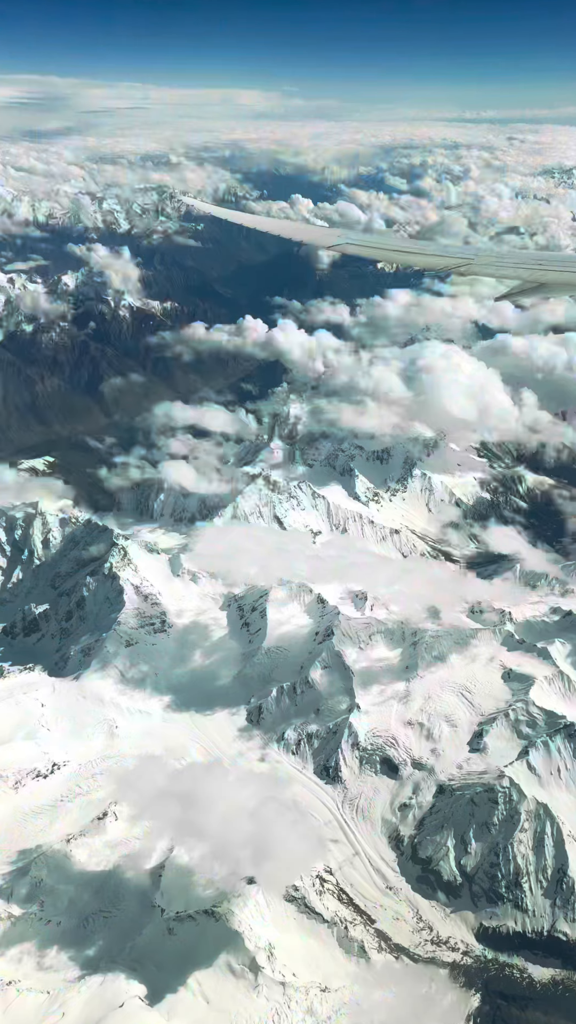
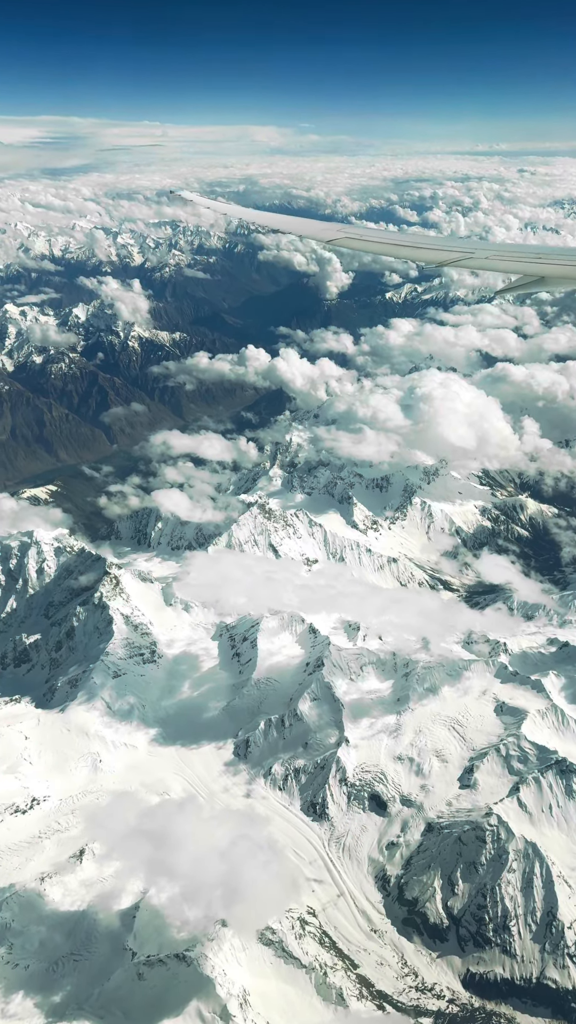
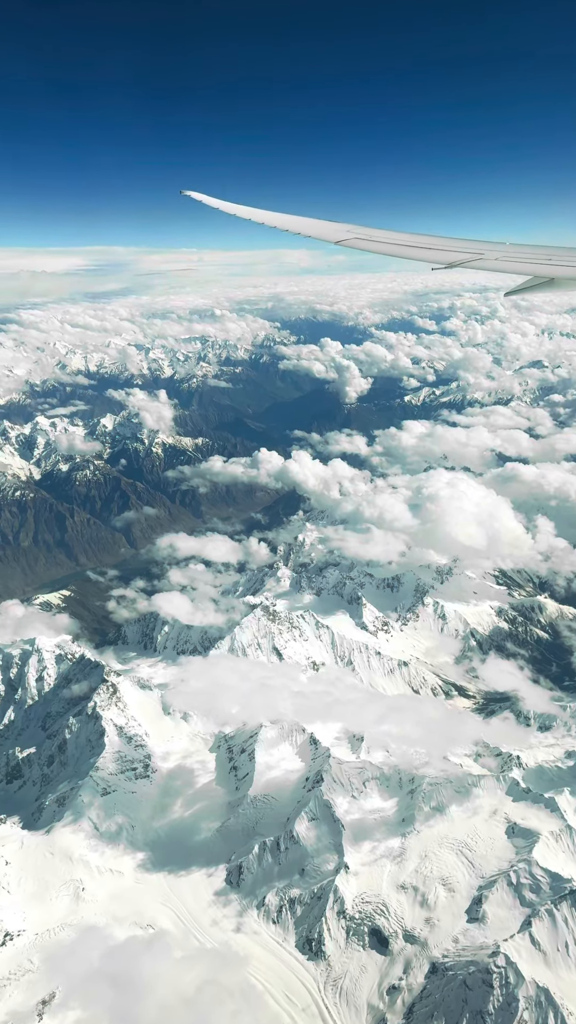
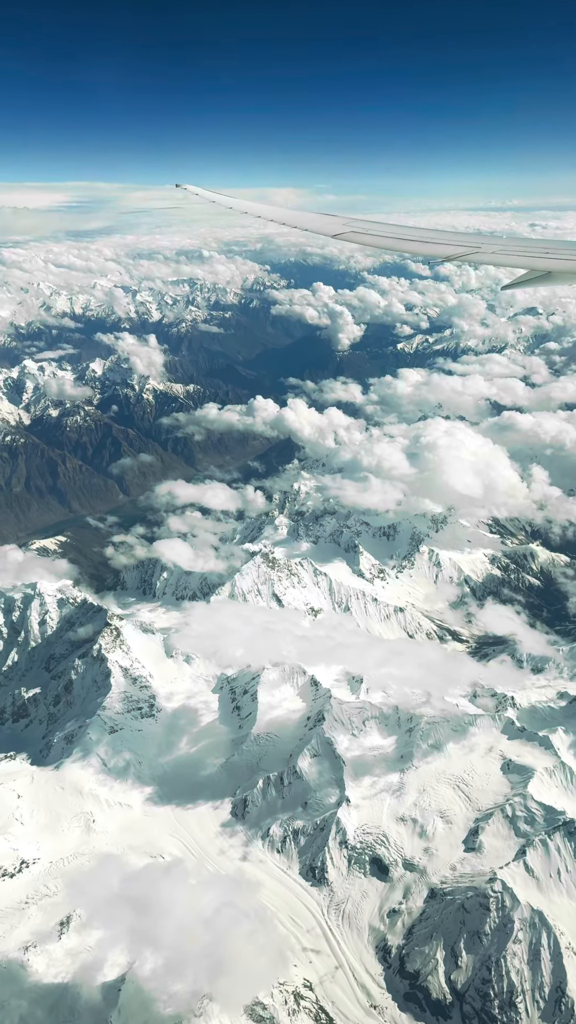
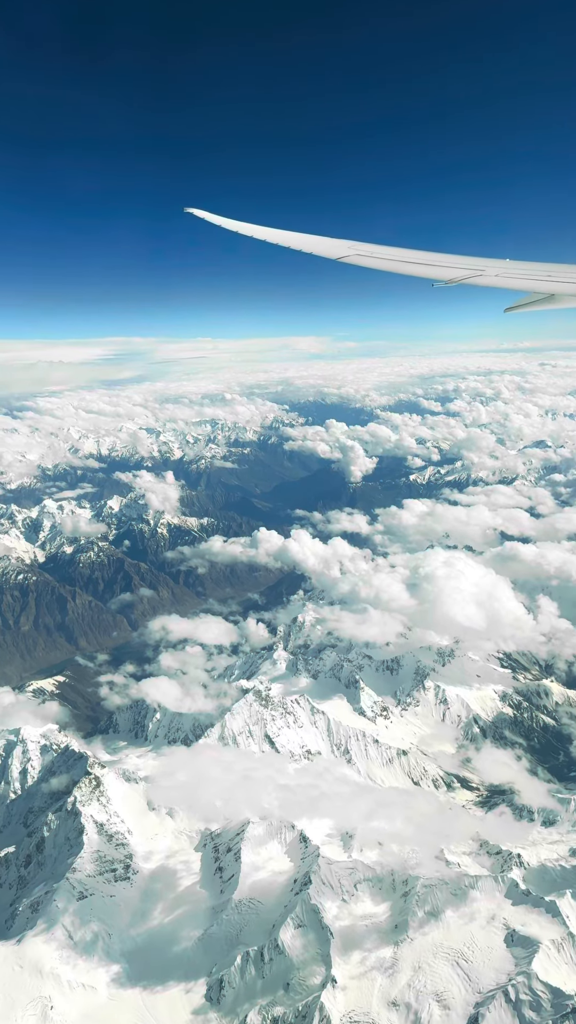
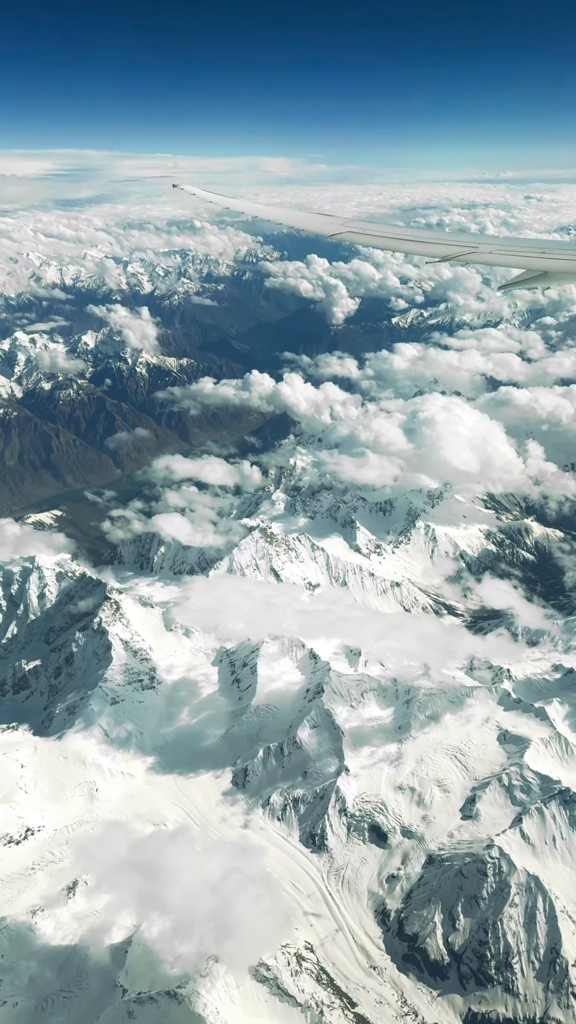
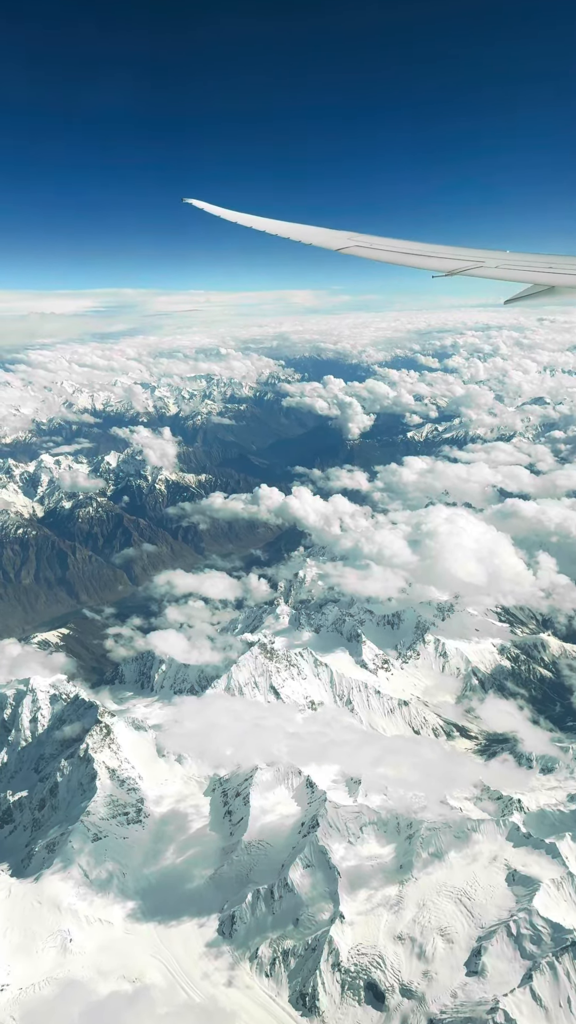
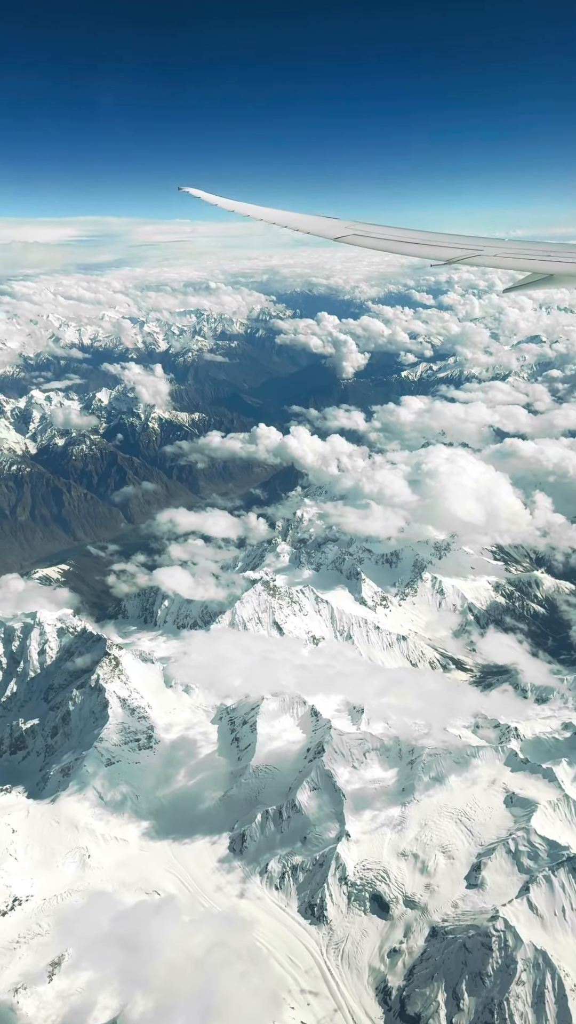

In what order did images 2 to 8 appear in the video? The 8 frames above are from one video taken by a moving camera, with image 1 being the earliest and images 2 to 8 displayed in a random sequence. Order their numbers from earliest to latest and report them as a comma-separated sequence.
2, 6, 4, 8, 3, 7, 5
